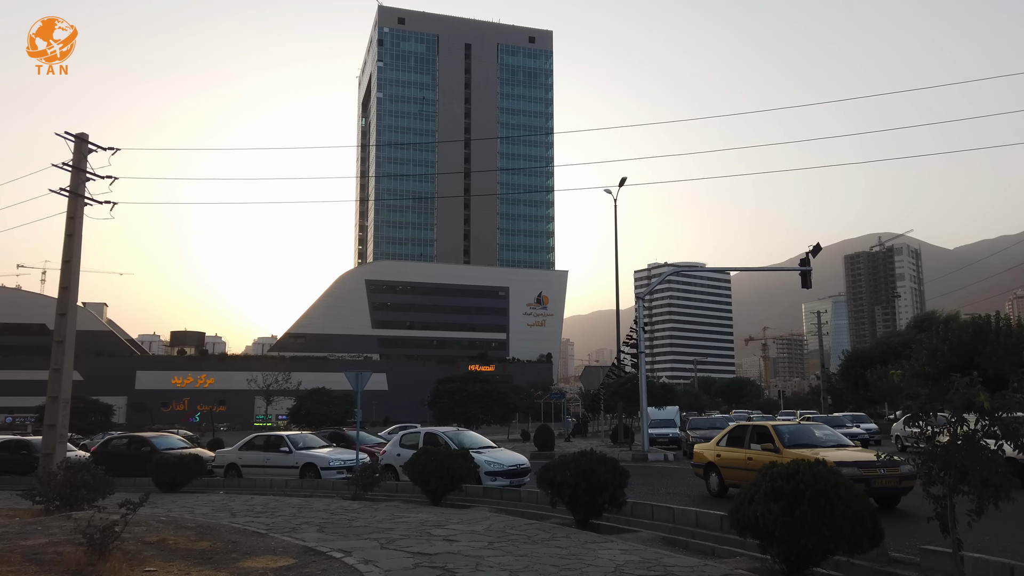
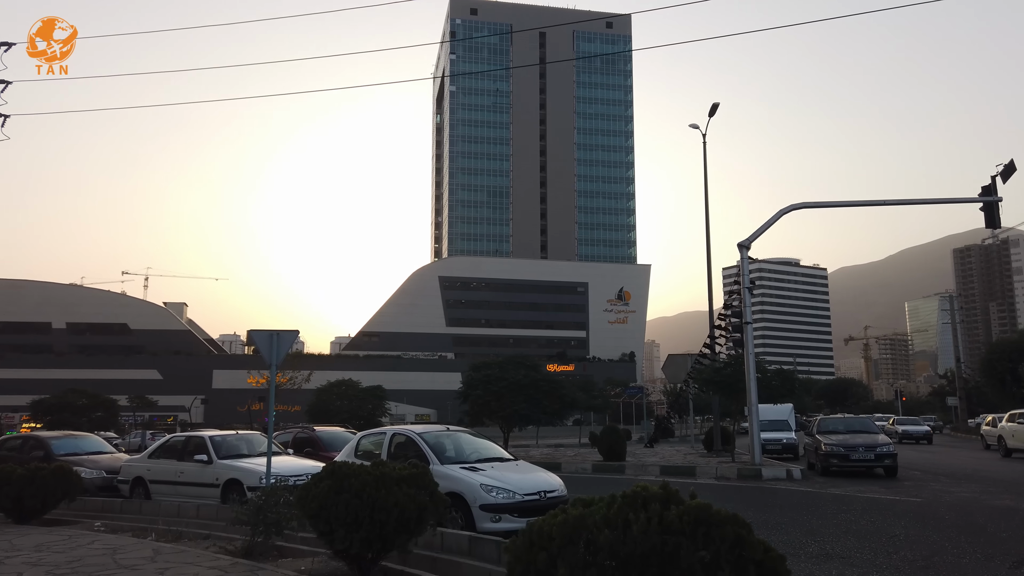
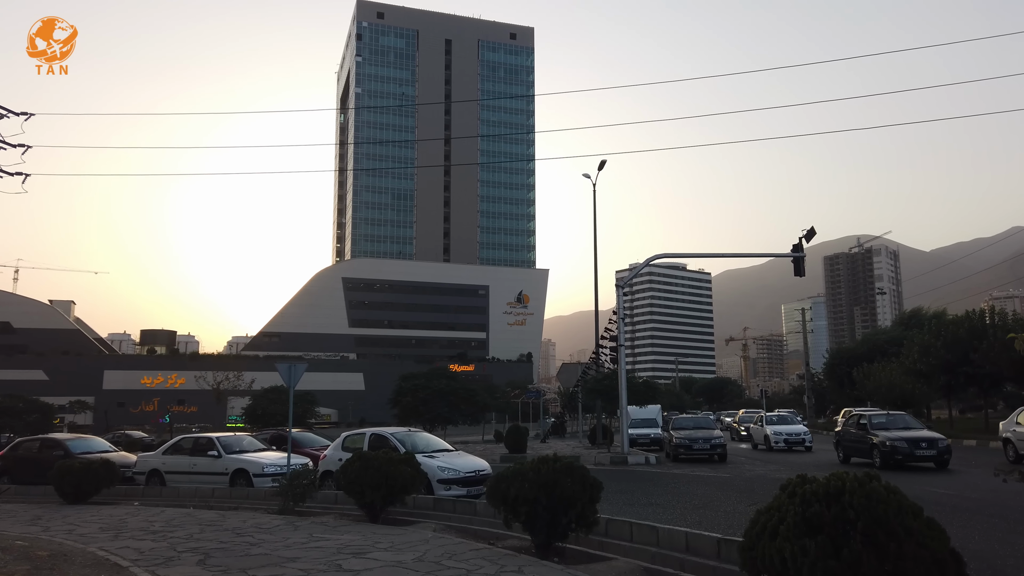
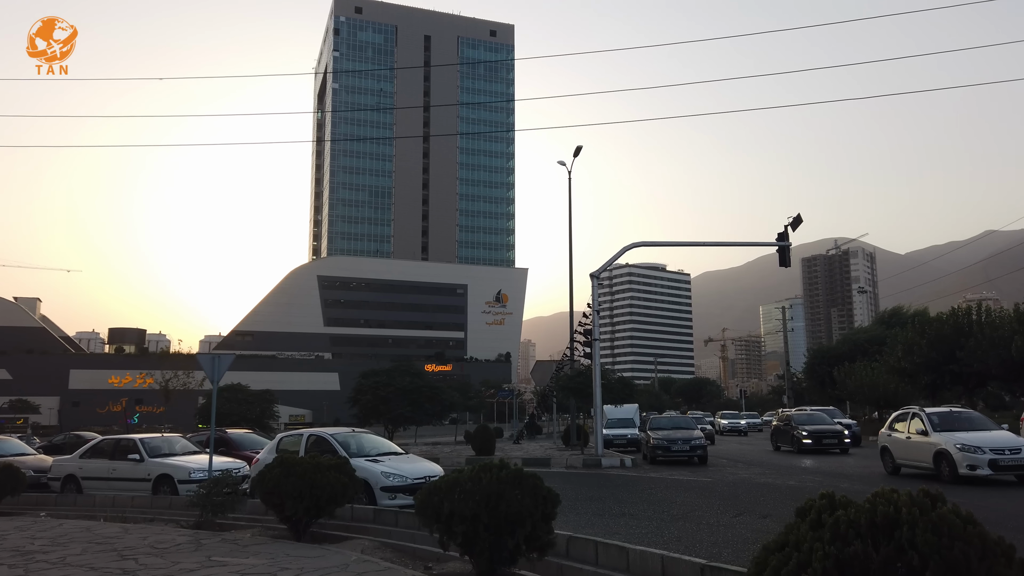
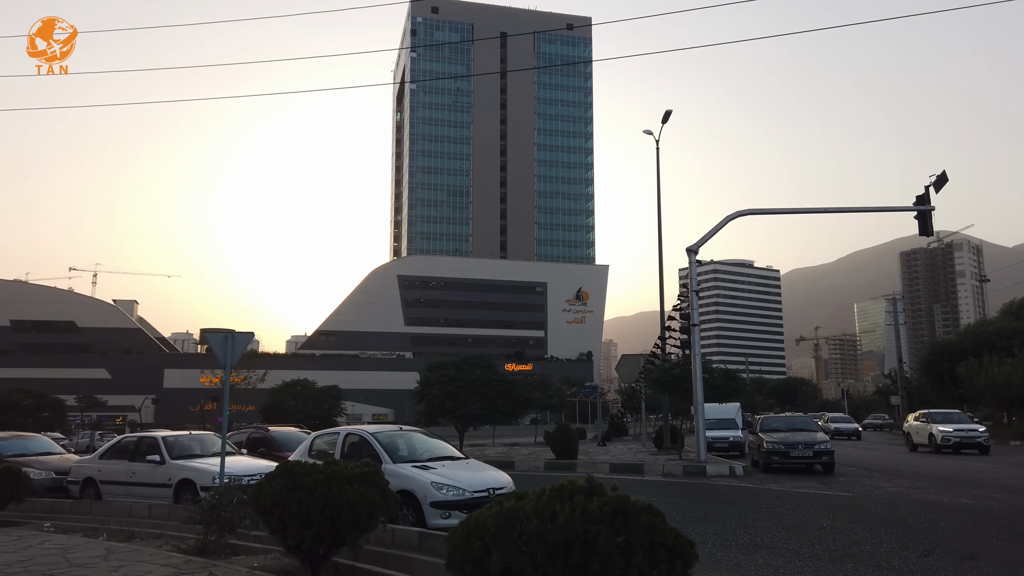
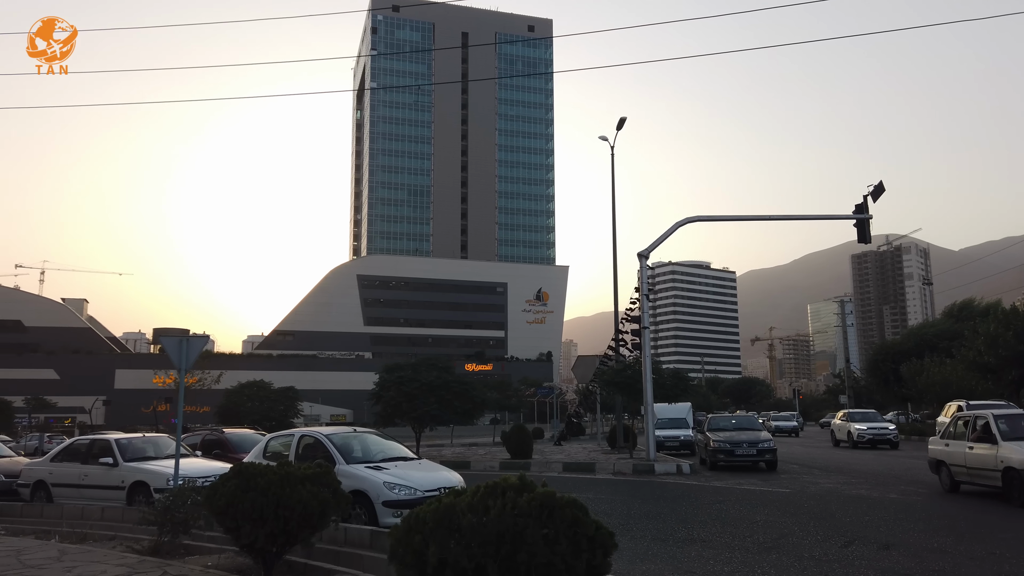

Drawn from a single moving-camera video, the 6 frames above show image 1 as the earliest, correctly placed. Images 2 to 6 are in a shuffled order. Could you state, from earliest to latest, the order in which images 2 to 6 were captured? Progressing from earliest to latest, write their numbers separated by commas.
3, 4, 6, 5, 2
